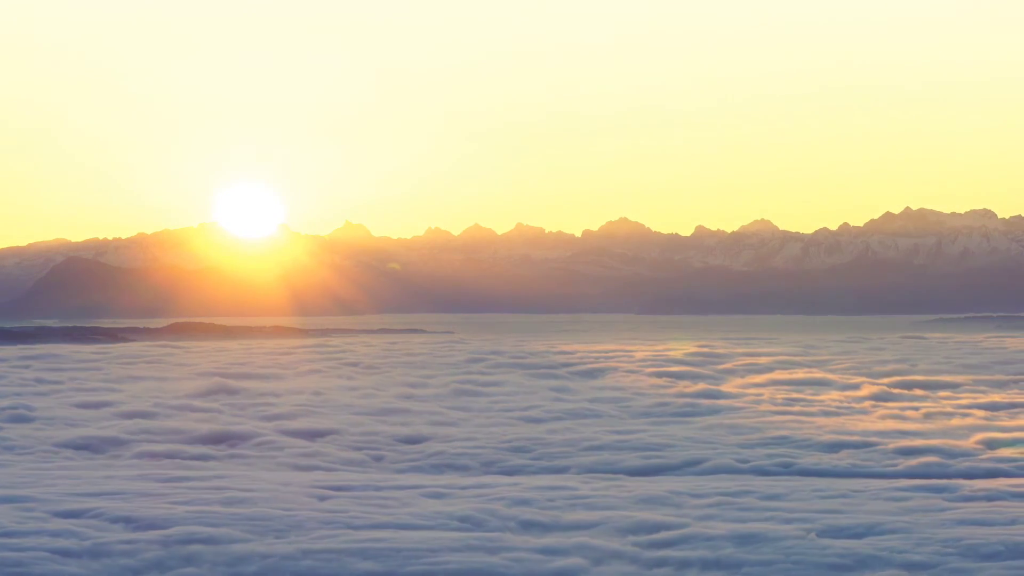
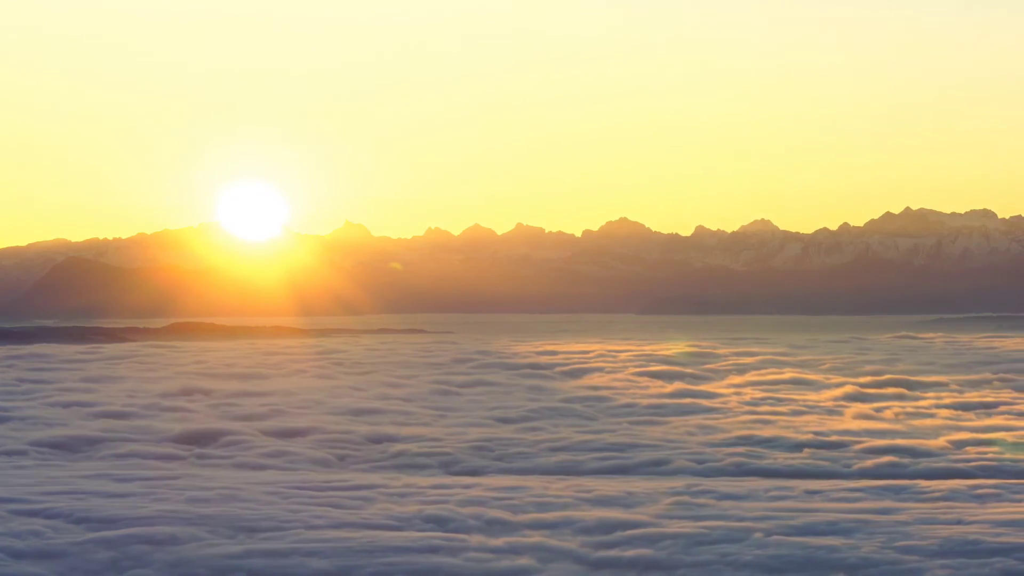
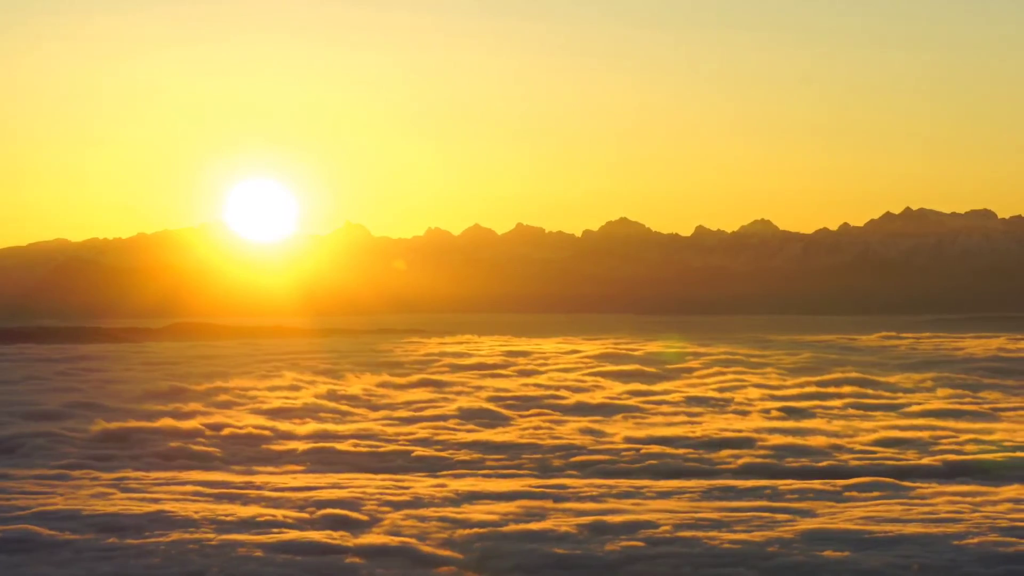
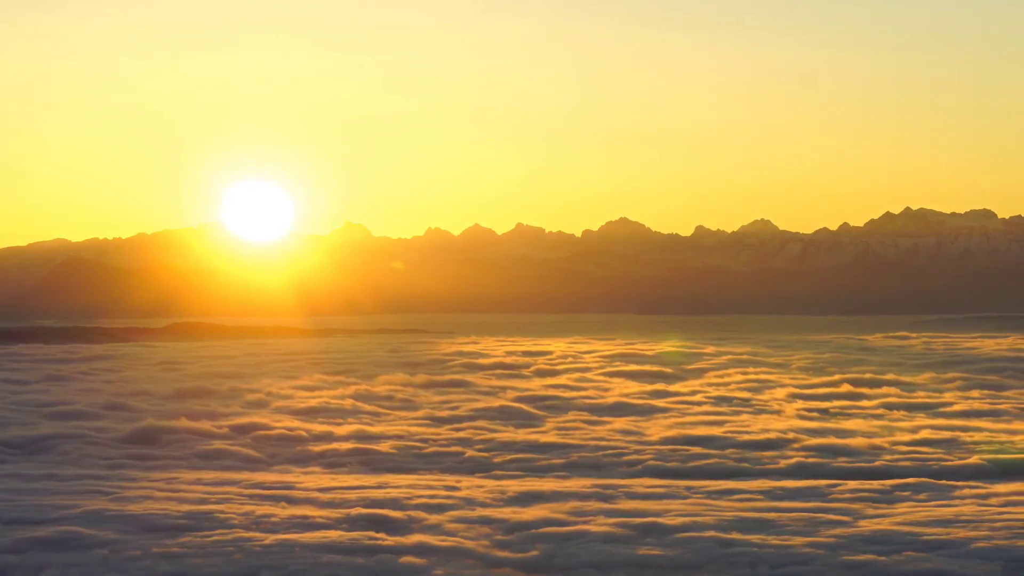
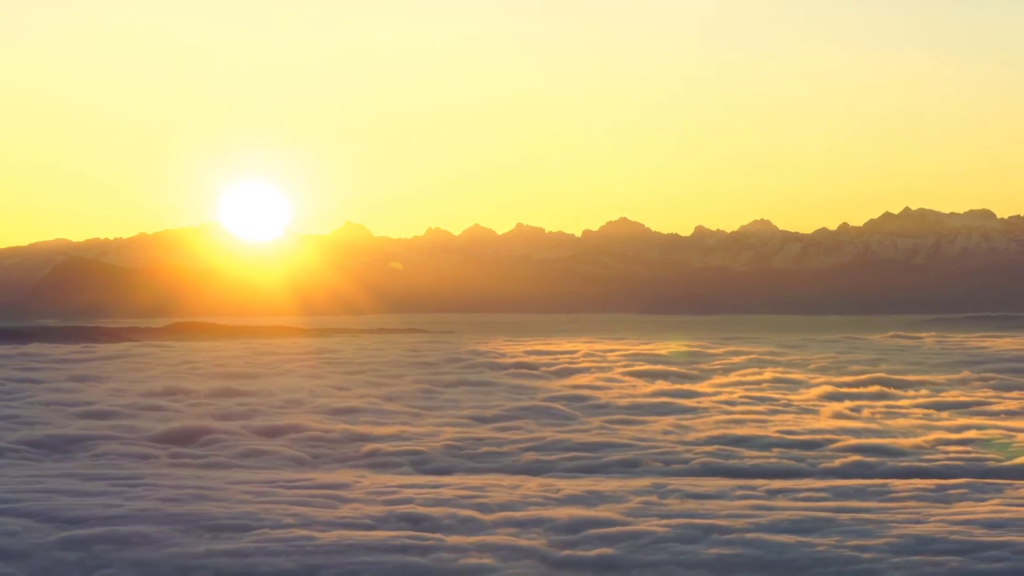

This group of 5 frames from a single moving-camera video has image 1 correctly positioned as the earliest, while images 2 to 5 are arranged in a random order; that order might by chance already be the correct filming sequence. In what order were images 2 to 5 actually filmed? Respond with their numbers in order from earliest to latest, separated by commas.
2, 5, 4, 3
